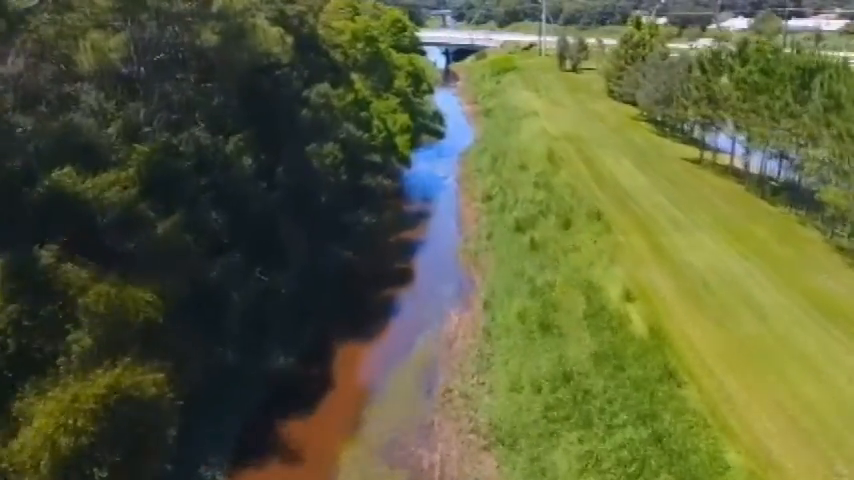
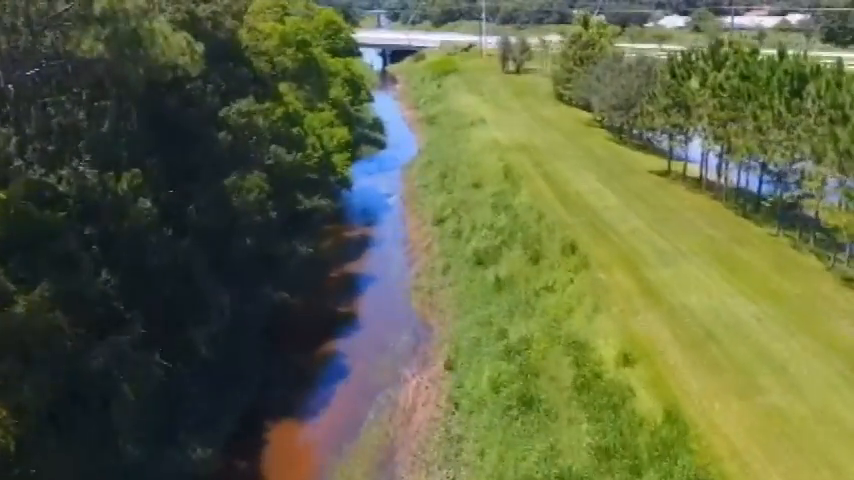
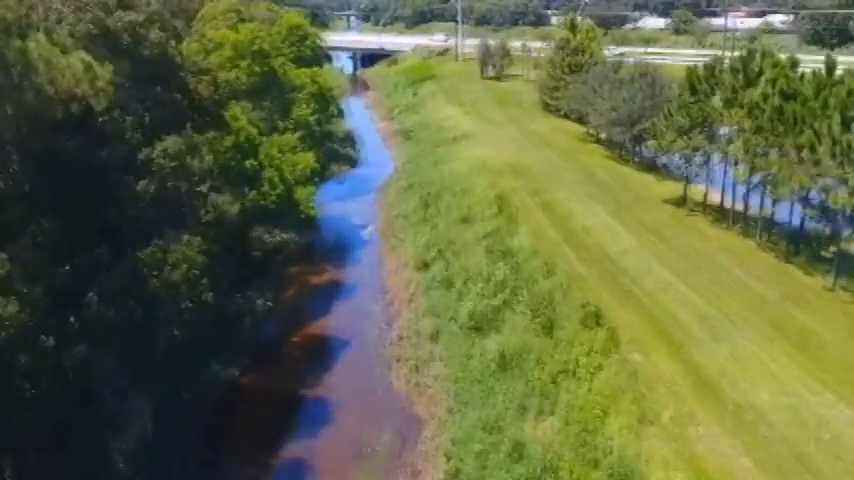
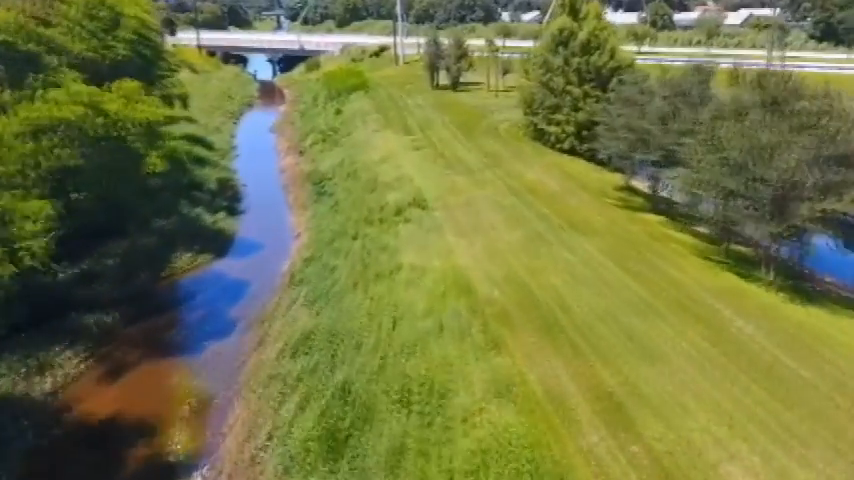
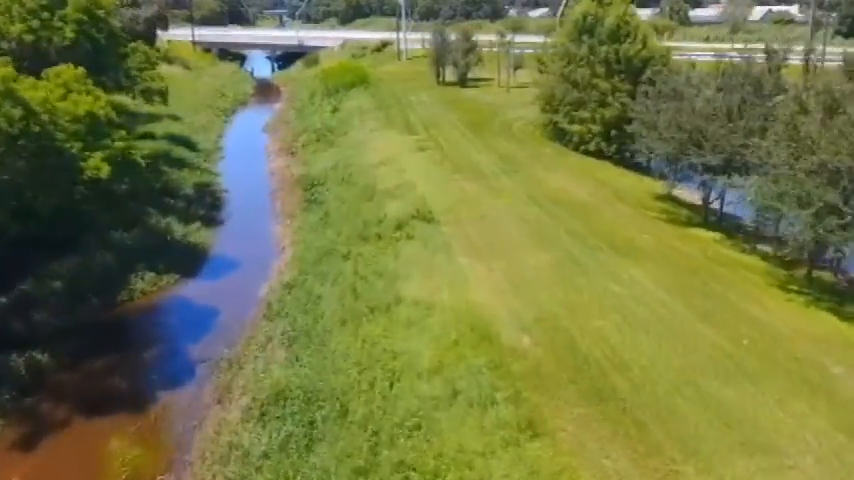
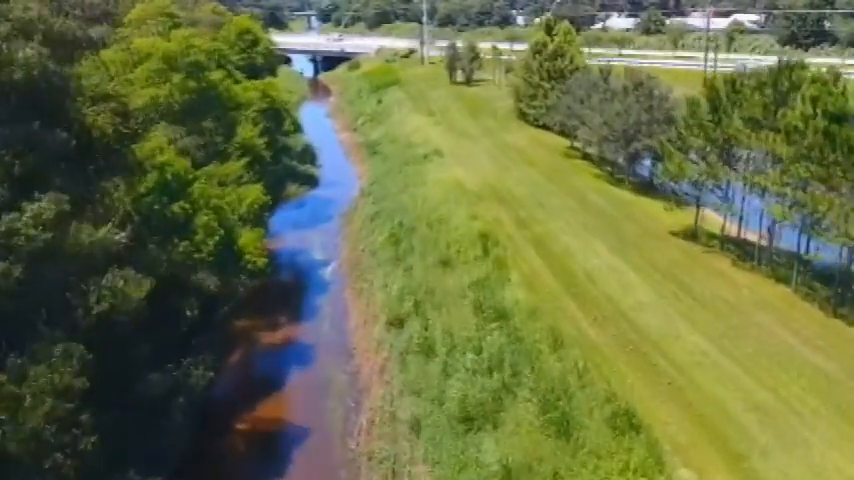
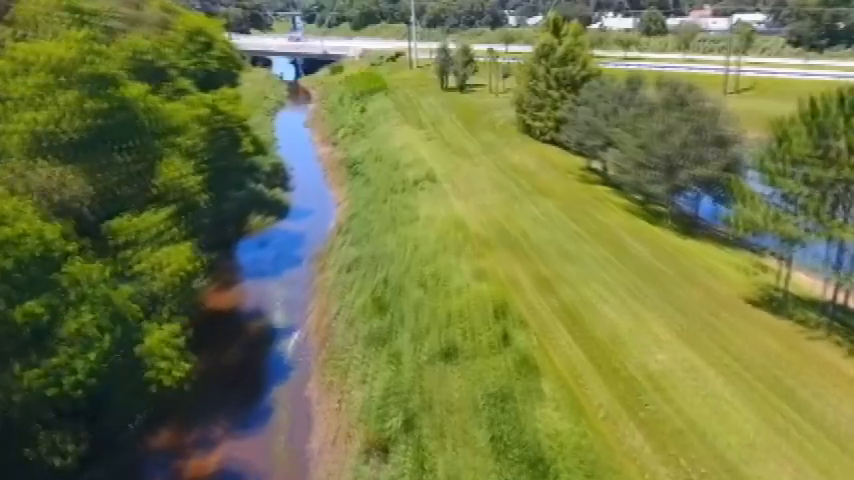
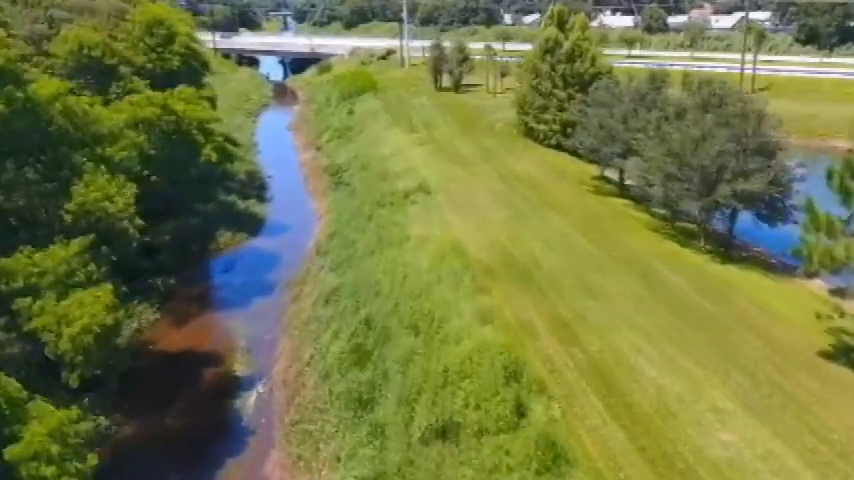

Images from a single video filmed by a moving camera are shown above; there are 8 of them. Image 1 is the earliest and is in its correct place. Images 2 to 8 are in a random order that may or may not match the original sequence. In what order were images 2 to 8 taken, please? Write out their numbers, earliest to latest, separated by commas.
2, 3, 6, 7, 8, 4, 5
